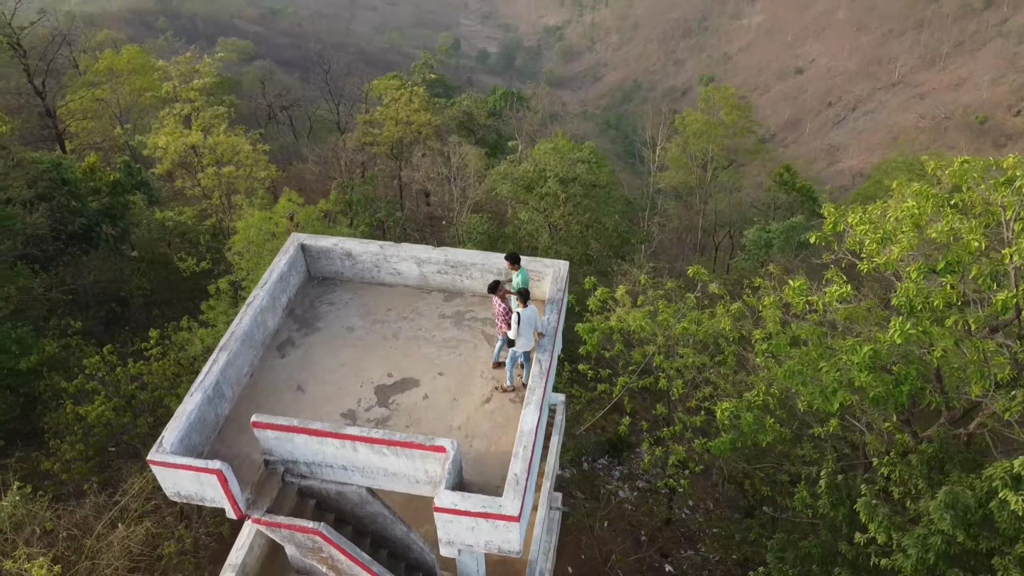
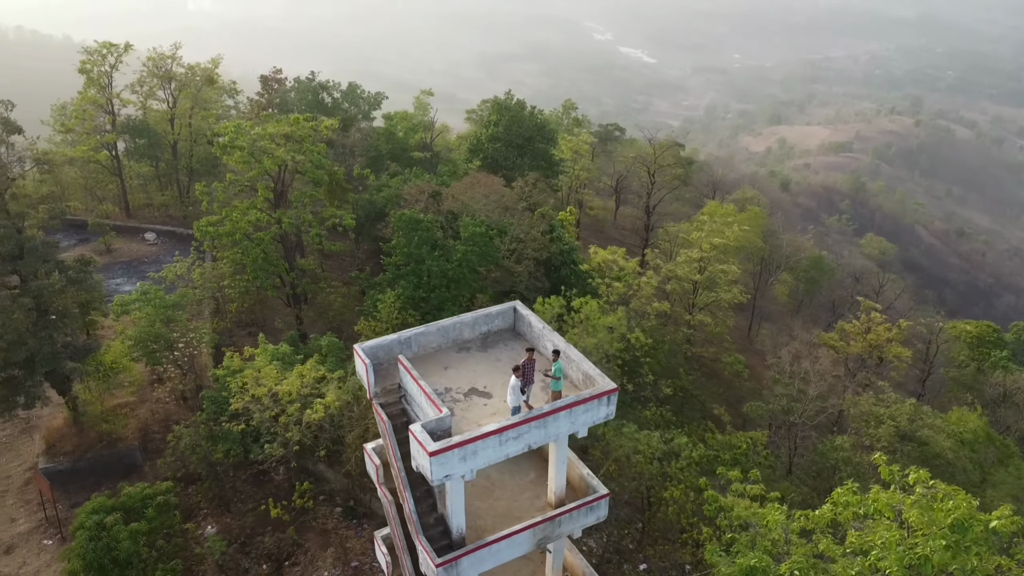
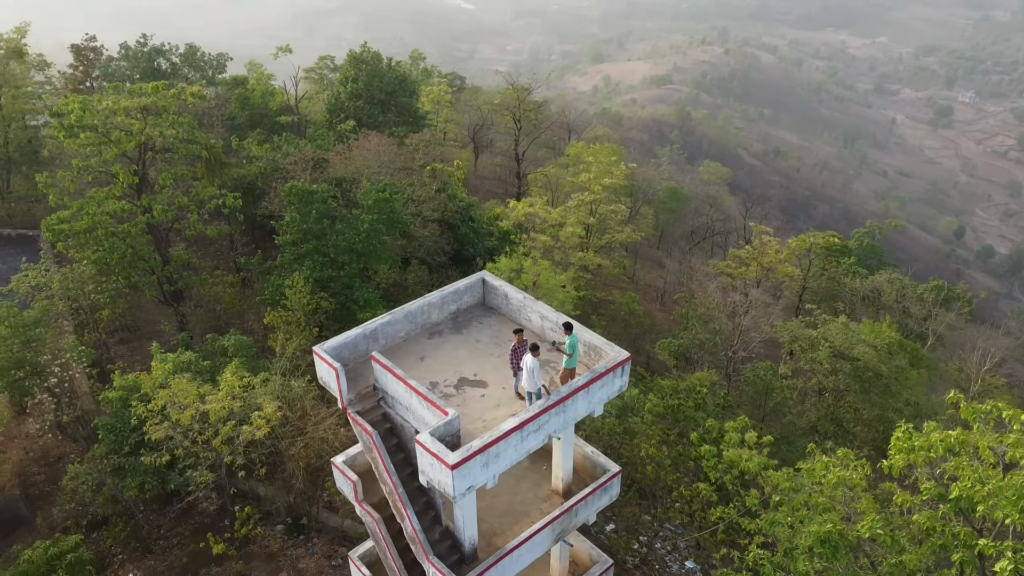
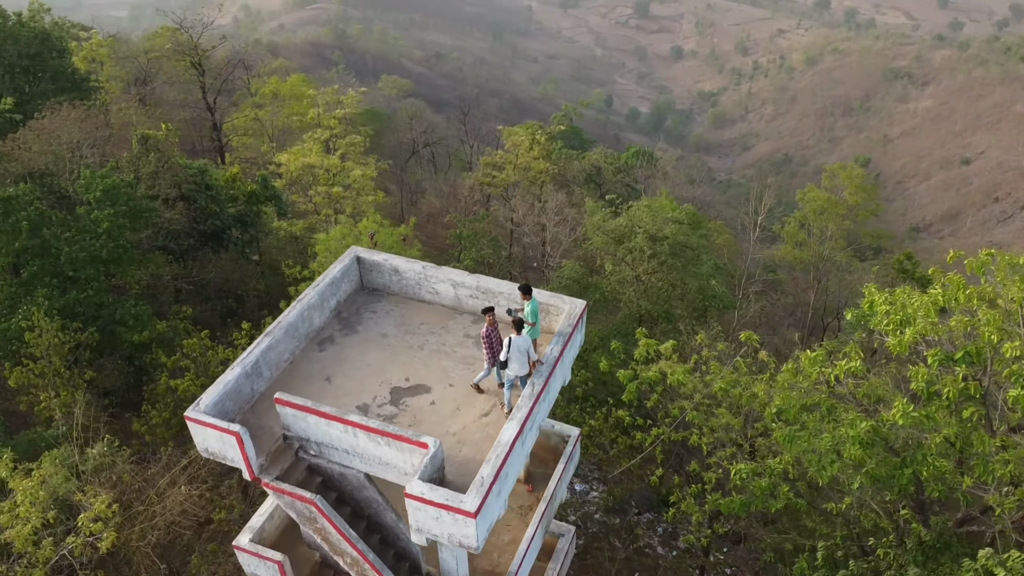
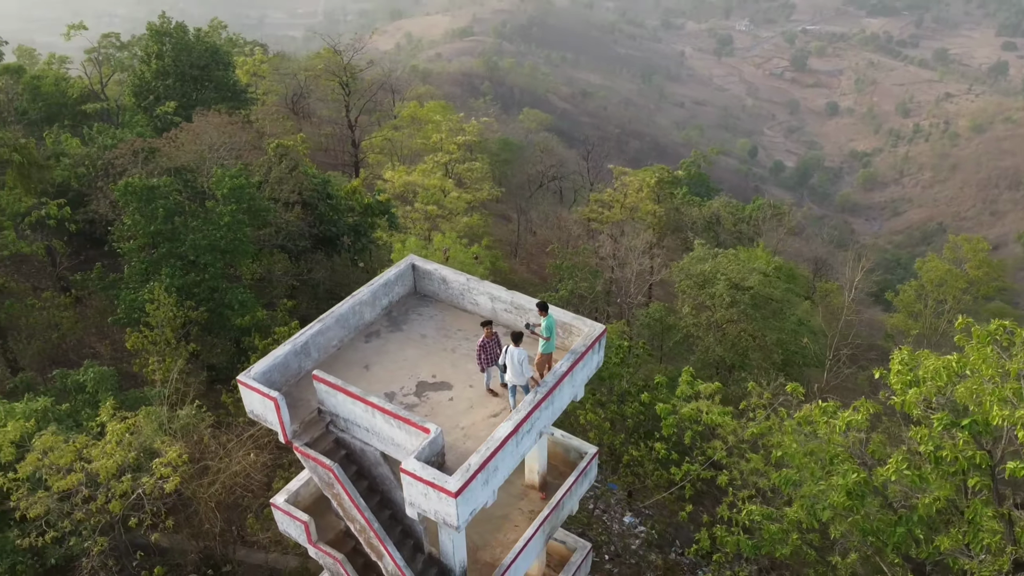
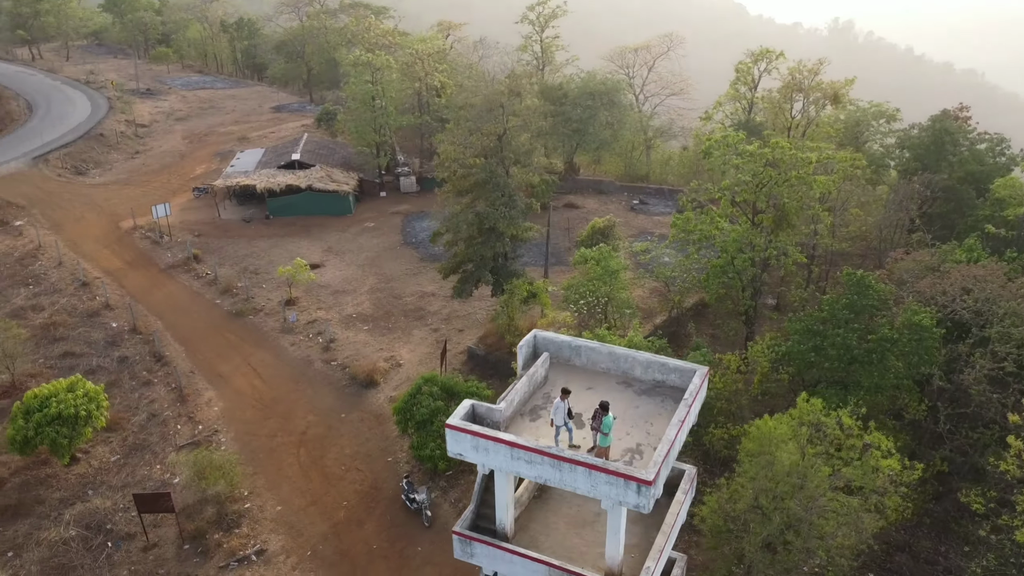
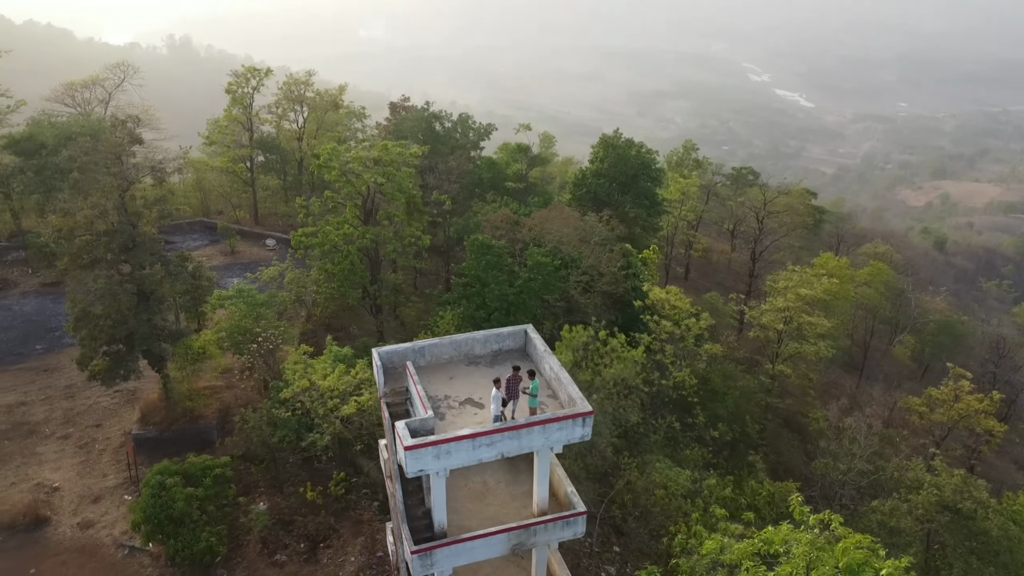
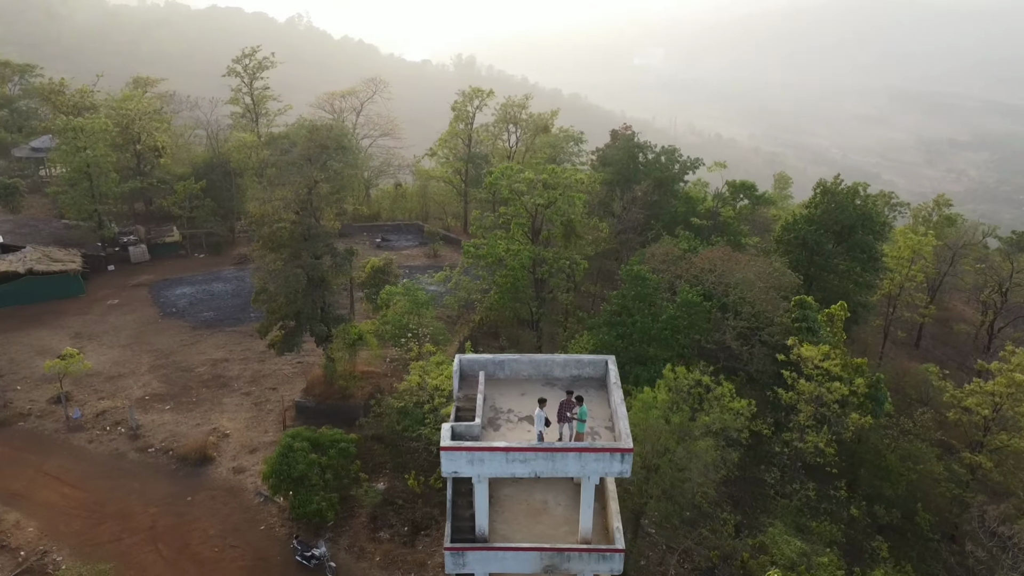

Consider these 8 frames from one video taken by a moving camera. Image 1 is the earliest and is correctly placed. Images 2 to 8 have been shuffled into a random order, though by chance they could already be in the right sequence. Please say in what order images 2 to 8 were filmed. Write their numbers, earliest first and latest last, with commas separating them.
4, 5, 3, 2, 7, 8, 6
